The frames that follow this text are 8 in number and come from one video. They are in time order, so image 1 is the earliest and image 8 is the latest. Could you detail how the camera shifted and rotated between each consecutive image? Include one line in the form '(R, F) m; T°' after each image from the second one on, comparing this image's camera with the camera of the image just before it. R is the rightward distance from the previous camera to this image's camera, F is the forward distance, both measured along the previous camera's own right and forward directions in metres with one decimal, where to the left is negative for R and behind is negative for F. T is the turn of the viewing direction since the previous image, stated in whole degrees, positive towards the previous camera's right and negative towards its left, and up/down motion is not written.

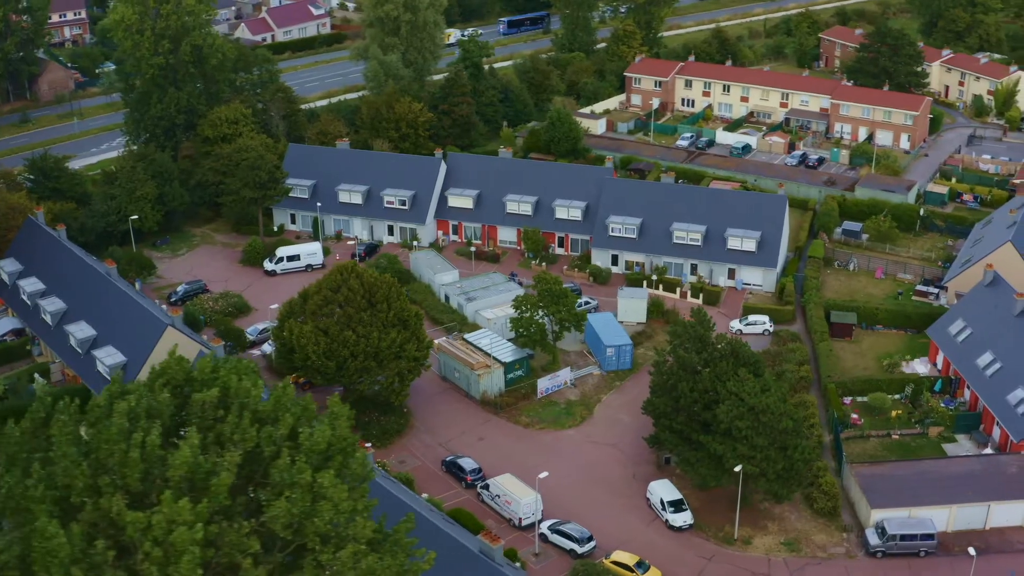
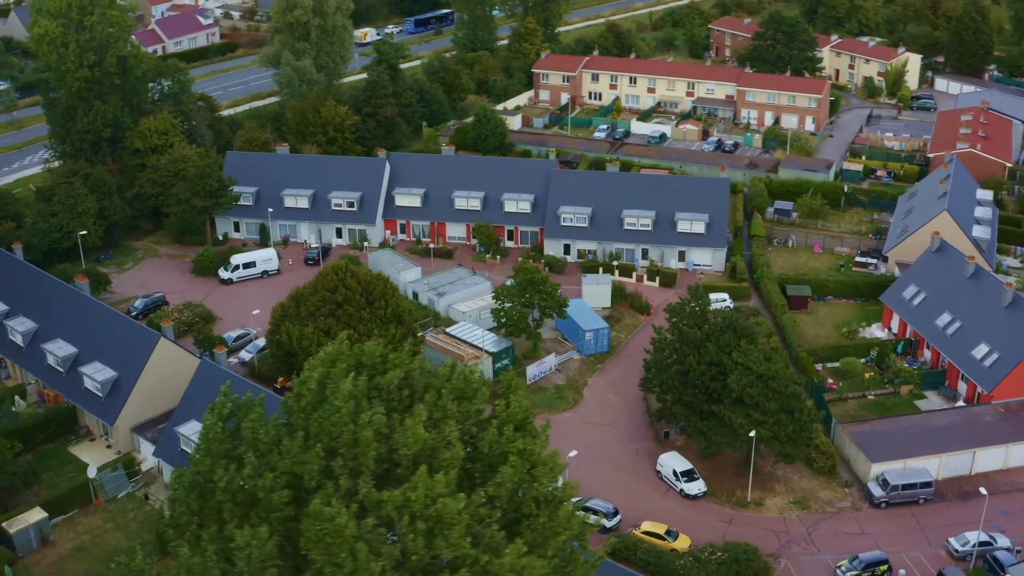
(-5.0, -0.6) m; +8°
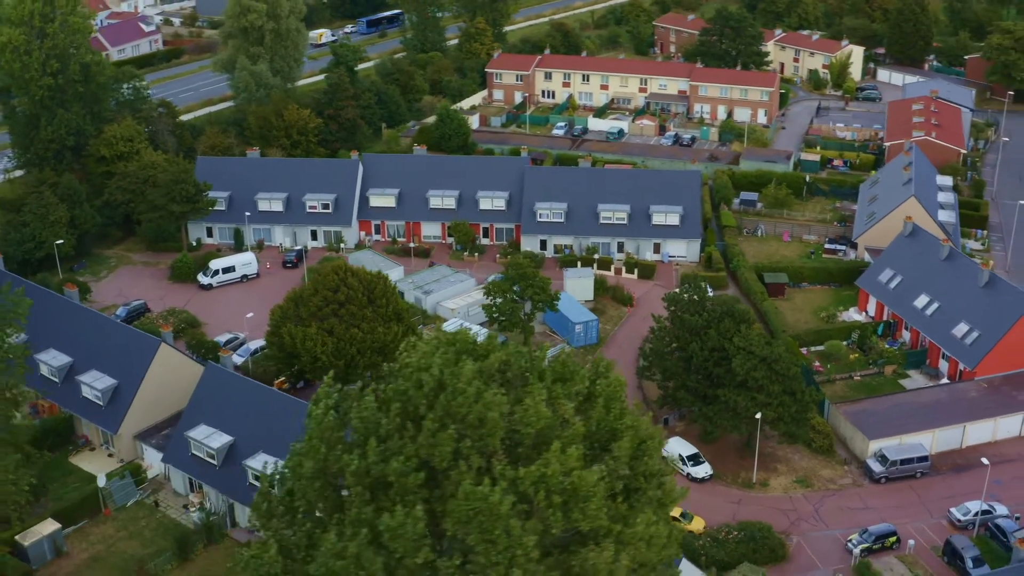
(-2.7, -0.4) m; +4°
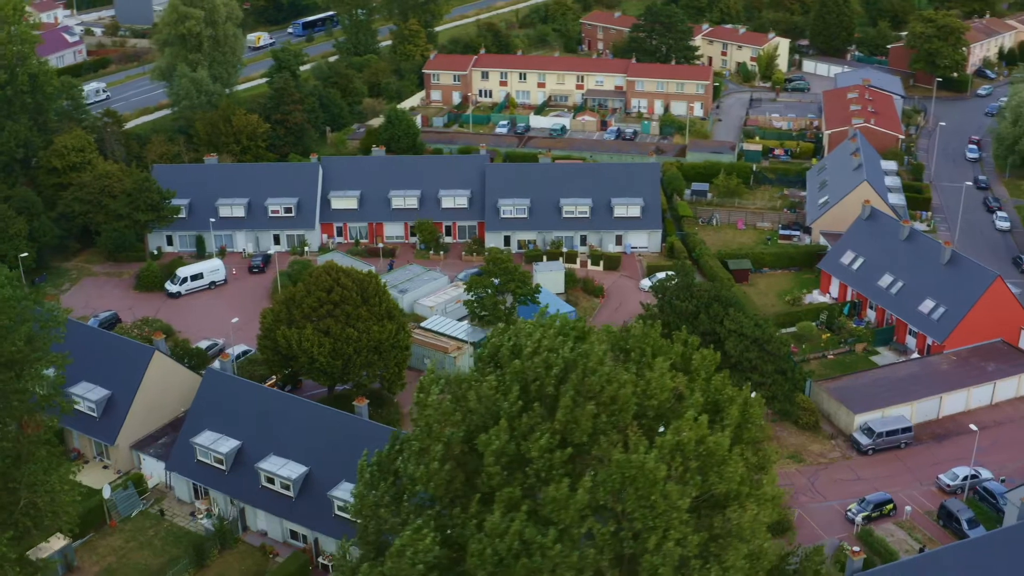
(-3.2, -0.5) m; +5°
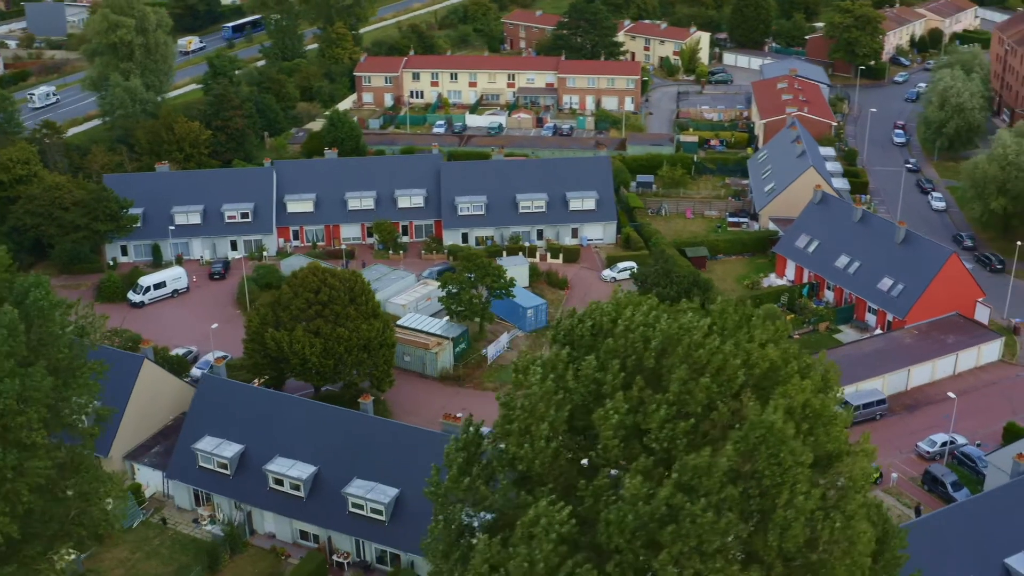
(-3.2, -0.4) m; +5°
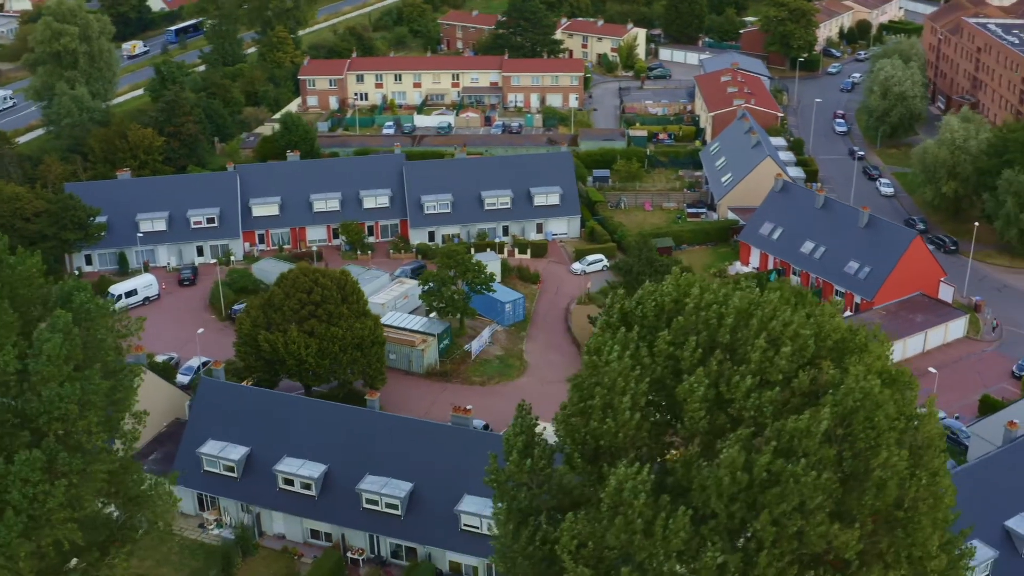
(-2.8, -0.4) m; +4°
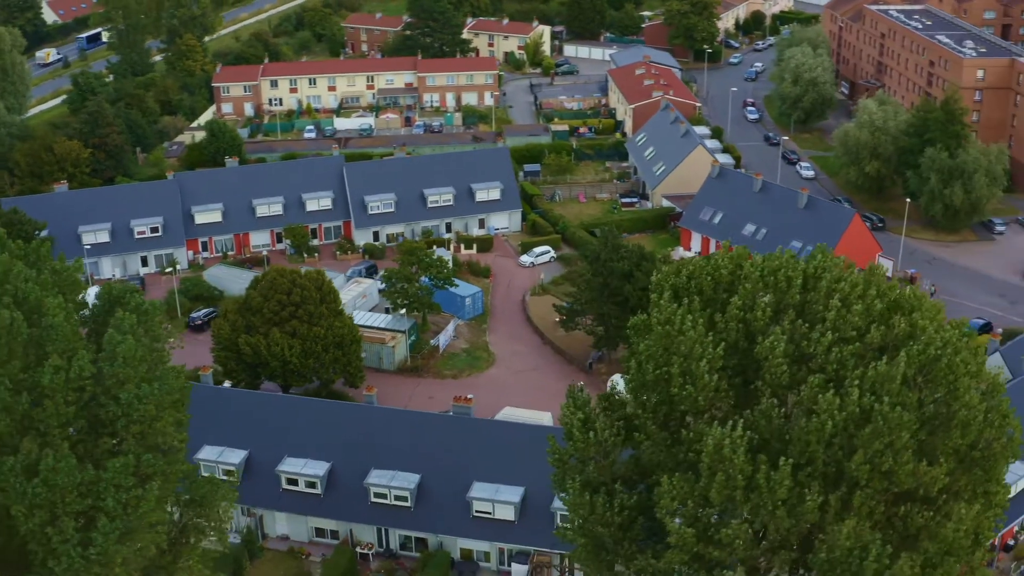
(-3.7, -0.5) m; +6°
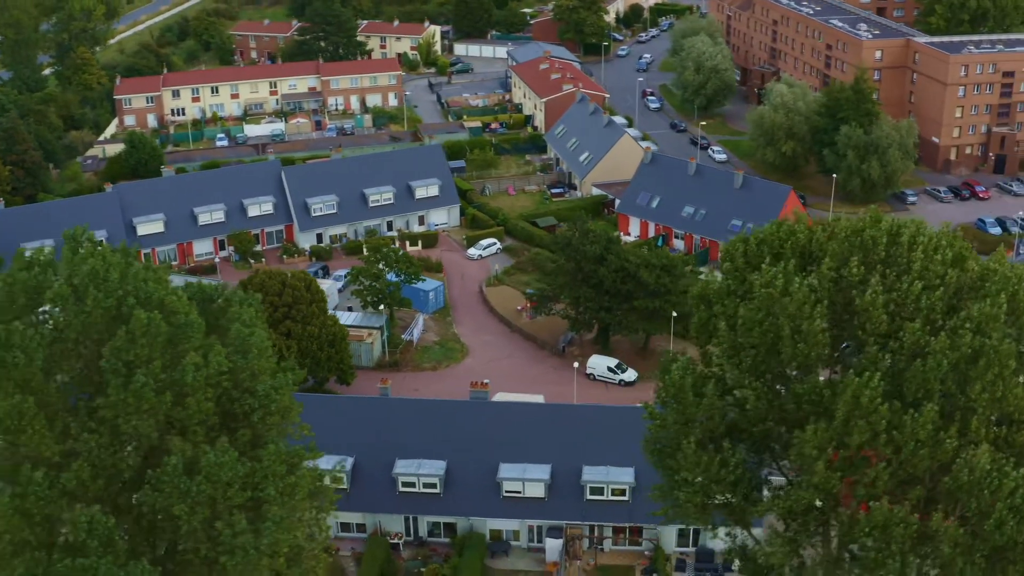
(-5.2, -0.6) m; +8°
